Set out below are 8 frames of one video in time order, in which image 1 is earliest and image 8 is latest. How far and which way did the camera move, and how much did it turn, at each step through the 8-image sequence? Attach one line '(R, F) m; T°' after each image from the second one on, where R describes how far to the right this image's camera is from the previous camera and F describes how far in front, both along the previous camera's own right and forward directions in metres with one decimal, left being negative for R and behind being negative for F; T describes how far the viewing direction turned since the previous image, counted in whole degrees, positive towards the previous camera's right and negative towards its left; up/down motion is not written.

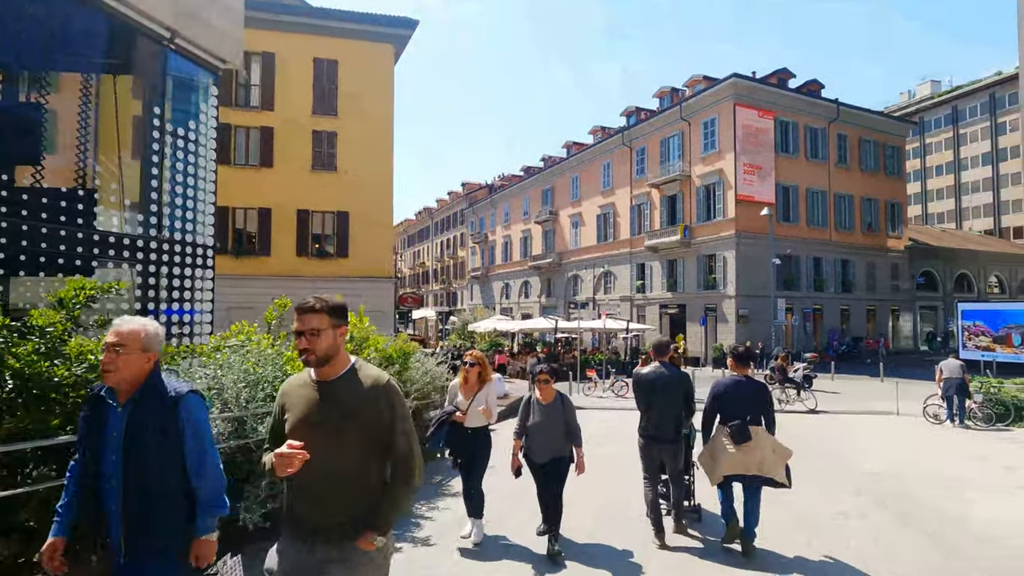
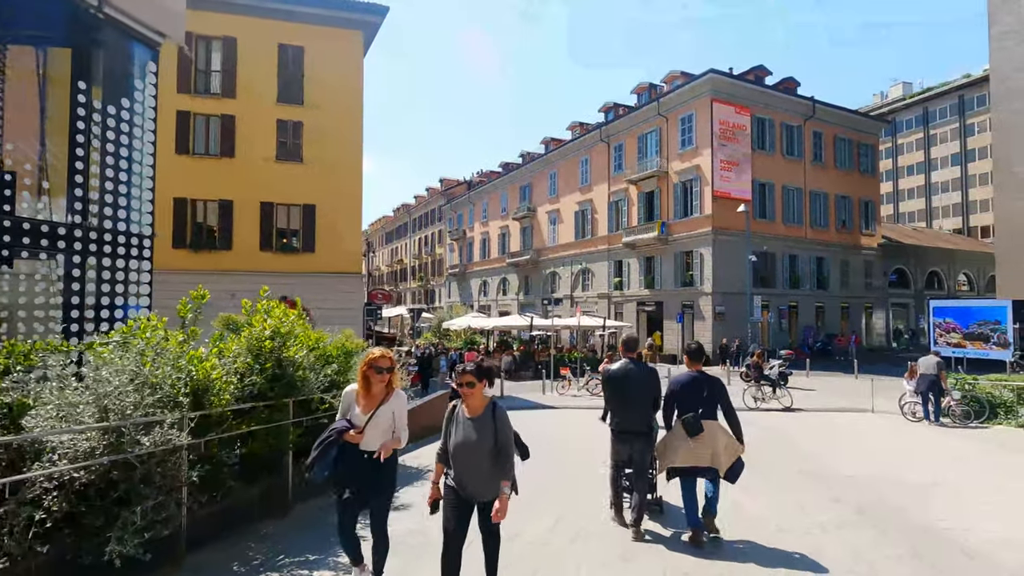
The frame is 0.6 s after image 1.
(+0.3, +0.6) m; +2°
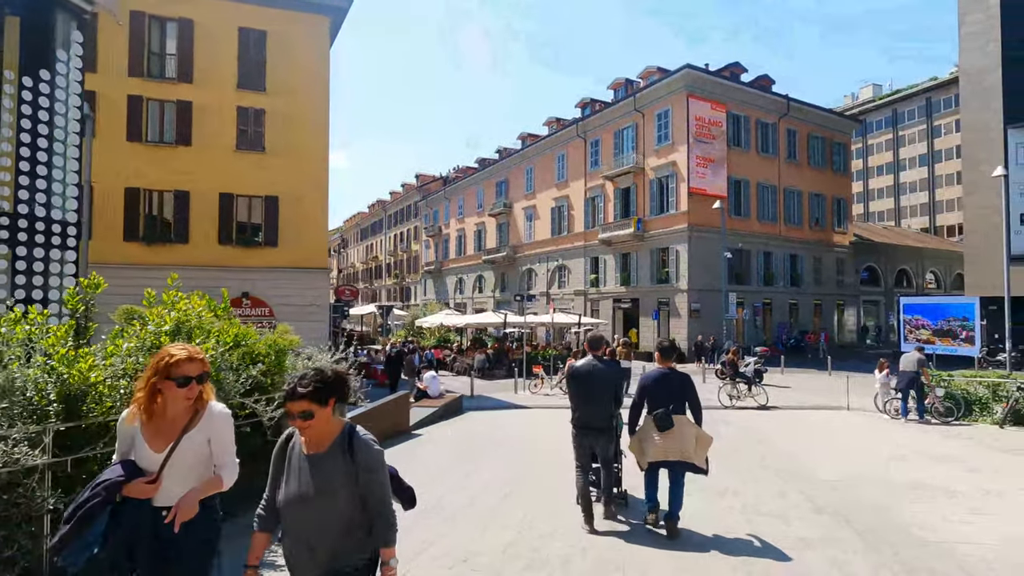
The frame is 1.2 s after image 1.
(+0.3, +0.6) m; +2°
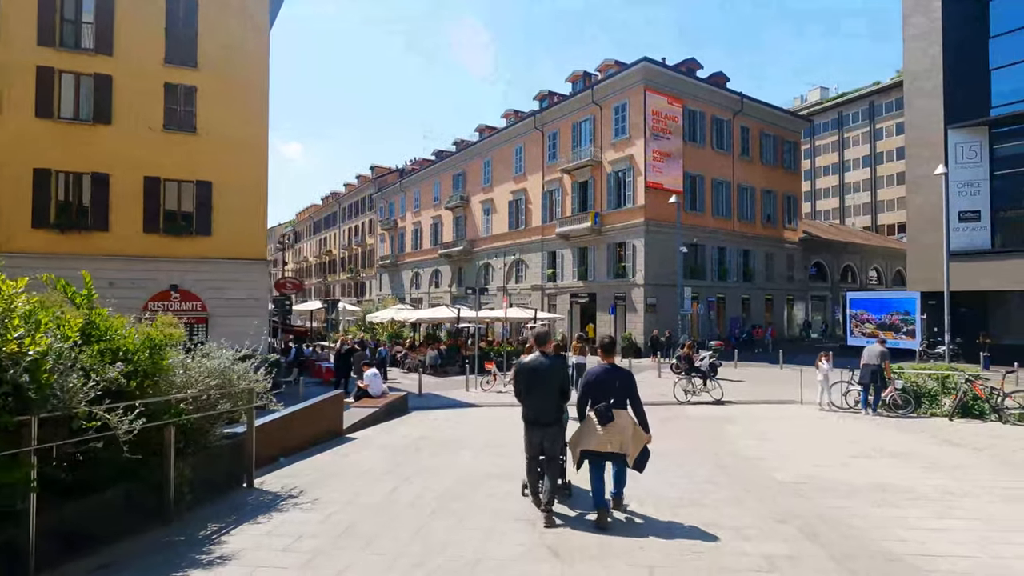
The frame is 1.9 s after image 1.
(+0.3, +0.8) m; +4°
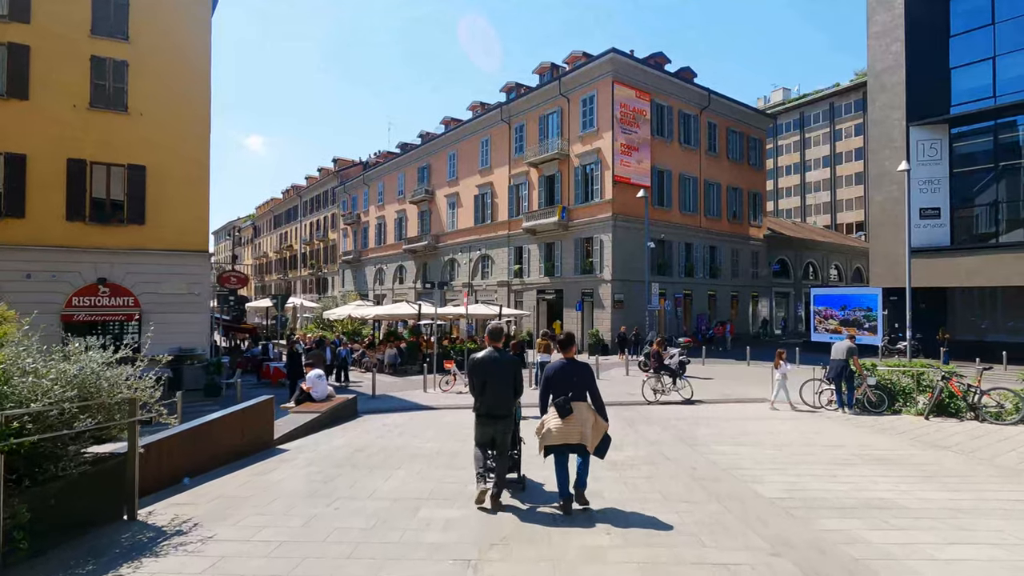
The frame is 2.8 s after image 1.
(+0.2, +1.0) m; +3°
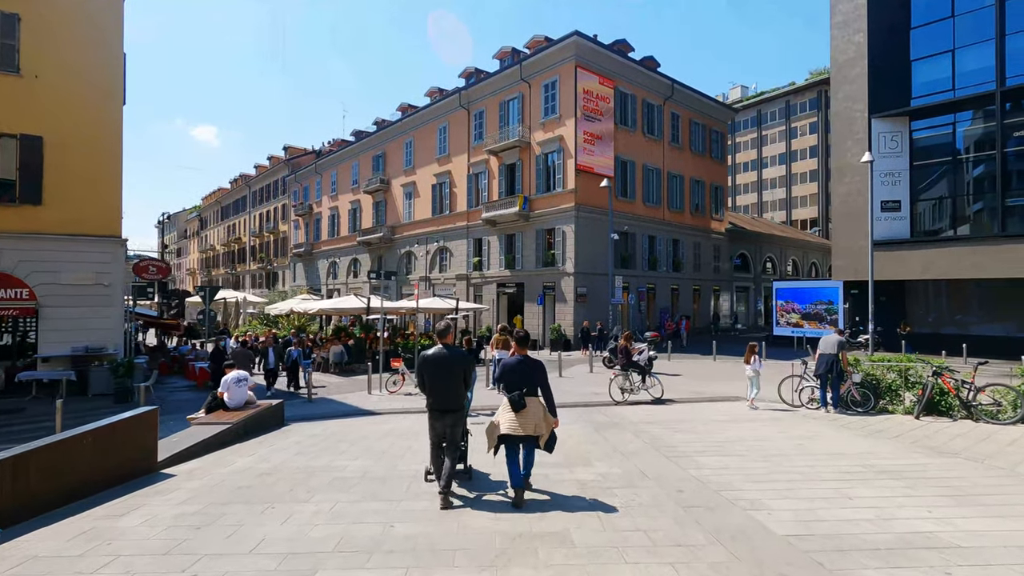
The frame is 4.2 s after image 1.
(+0.2, +1.5) m; +4°
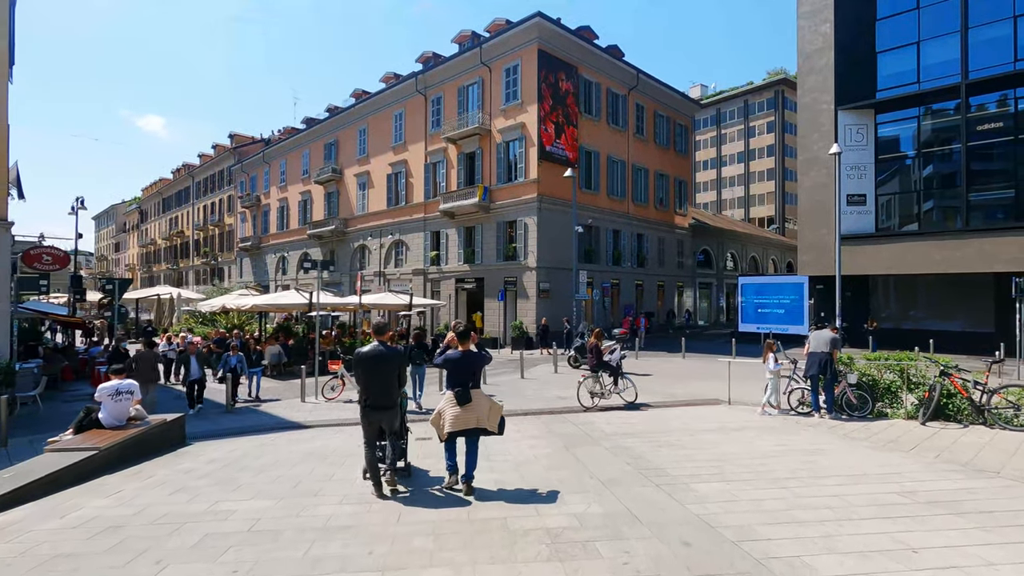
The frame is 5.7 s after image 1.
(+0.1, +1.6) m; +4°
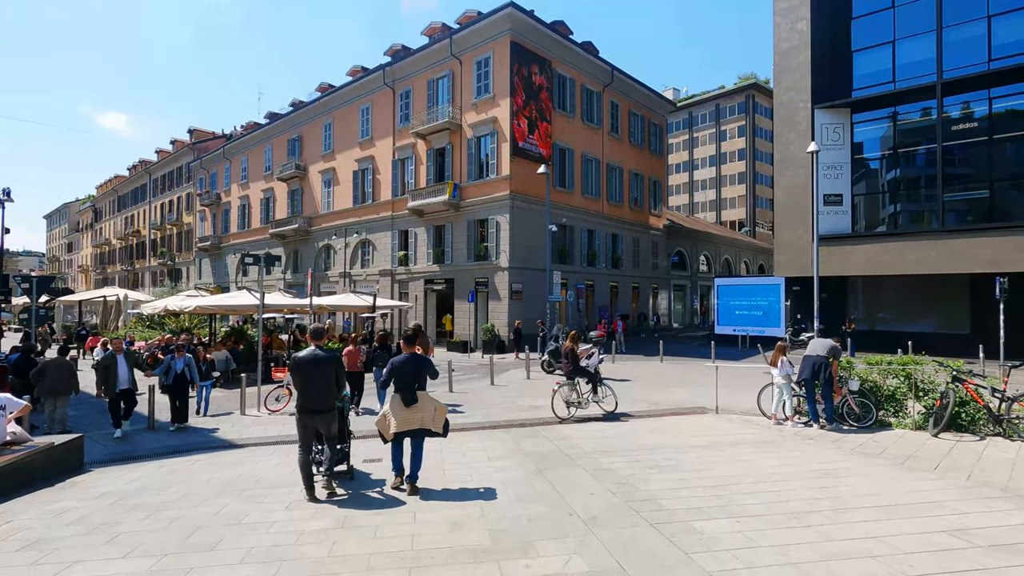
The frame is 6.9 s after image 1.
(+0.1, +1.2) m; +3°
